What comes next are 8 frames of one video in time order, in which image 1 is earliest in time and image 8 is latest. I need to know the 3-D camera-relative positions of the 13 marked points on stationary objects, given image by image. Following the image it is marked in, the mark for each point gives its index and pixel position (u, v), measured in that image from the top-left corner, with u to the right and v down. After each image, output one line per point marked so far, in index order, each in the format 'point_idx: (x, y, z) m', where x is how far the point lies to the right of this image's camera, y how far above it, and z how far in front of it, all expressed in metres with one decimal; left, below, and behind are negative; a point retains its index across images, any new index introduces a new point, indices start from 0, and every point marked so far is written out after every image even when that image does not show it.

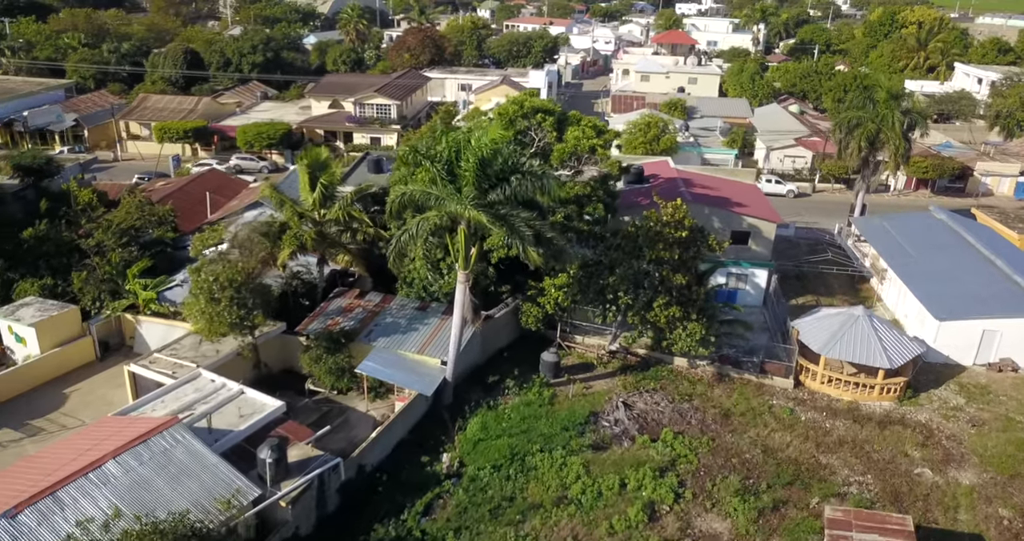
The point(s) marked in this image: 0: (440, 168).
0: (-1.7, +2.3, +19.1) m
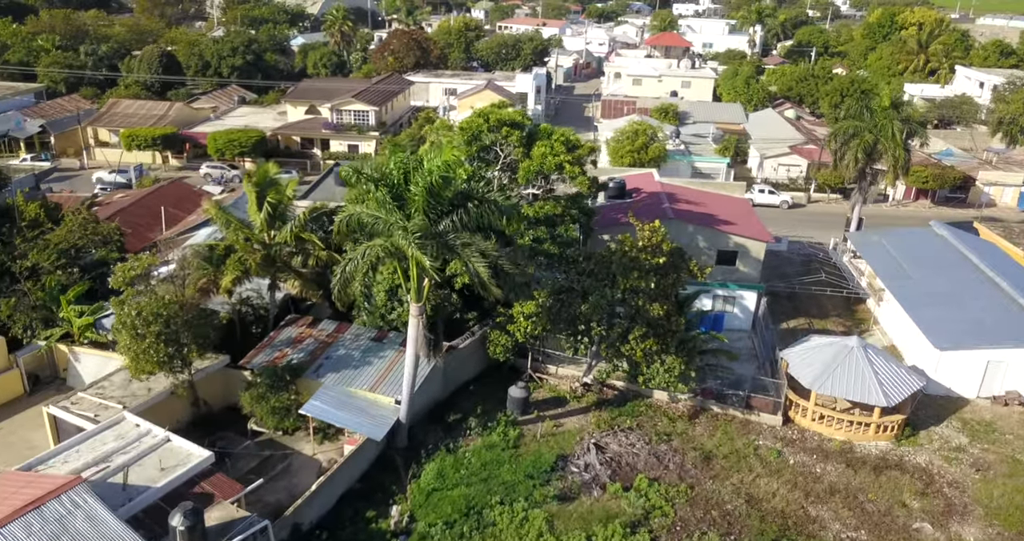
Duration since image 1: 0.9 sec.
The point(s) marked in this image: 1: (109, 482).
0: (-2.6, +1.6, +17.2) m
1: (-7.6, -4.0, +15.9) m
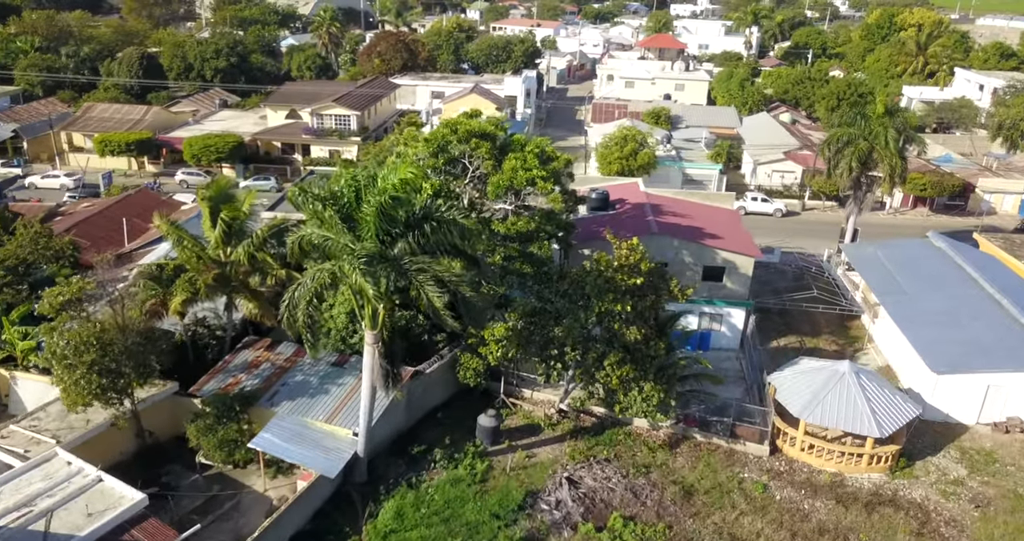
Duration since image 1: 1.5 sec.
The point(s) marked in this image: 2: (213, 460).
0: (-3.3, +1.1, +15.8) m
1: (-8.4, -4.5, +14.5) m
2: (-6.7, -4.2, +18.7) m
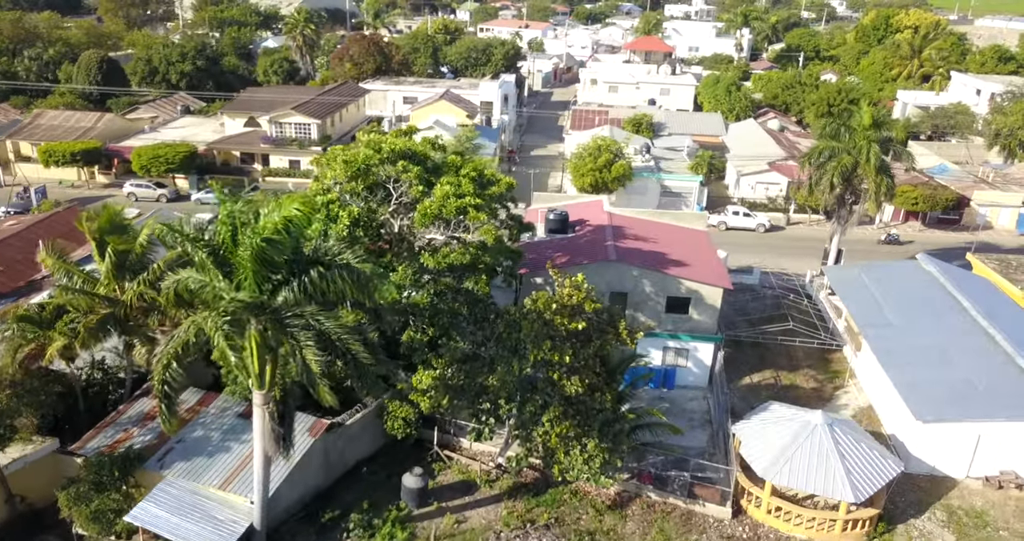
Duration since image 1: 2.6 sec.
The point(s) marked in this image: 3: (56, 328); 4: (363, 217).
0: (-4.9, +0.3, +13.5) m
1: (-9.9, -5.3, +12.1) m
2: (-8.2, -5.1, +16.3) m
3: (-9.6, -1.2, +17.7) m
4: (-3.2, +1.2, +17.8) m
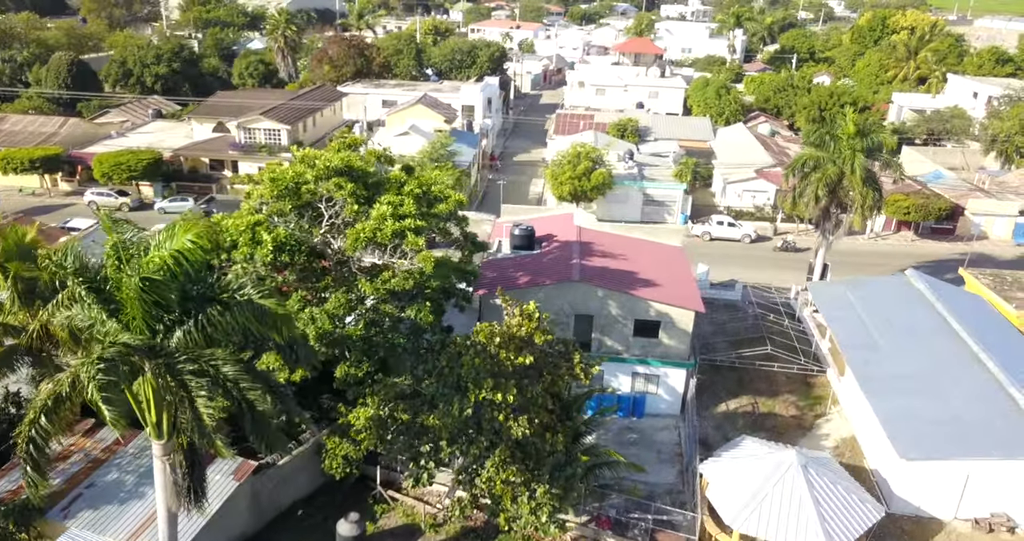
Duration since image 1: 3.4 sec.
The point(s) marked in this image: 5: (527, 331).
0: (-6.0, -0.3, +11.9) m
1: (-11.0, -5.9, +10.6) m
2: (-9.3, -5.6, +14.8) m
3: (-10.7, -1.7, +16.1) m
4: (-4.3, +0.6, +16.2) m
5: (+0.3, -1.2, +16.1) m
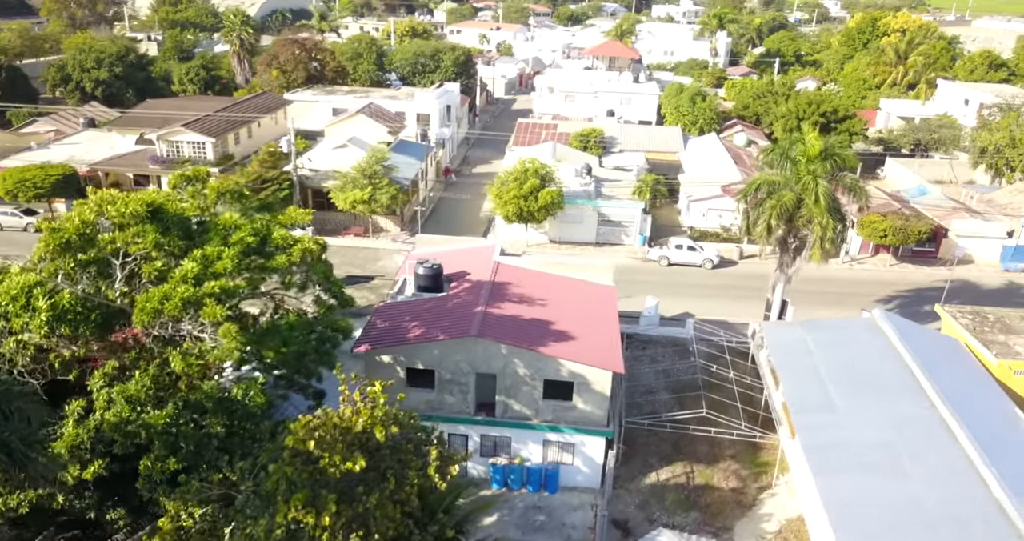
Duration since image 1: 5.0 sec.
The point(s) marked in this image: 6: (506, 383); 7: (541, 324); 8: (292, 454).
0: (-8.5, -1.4, +8.7) m
1: (-13.5, -7.0, +7.4) m
2: (-11.8, -6.8, +11.5) m
3: (-13.2, -2.9, +12.9) m
4: (-6.8, -0.5, +13.0) m
5: (-2.2, -2.3, +12.9) m
6: (-0.2, -2.5, +18.7) m
7: (+0.7, -1.2, +19.4) m
8: (-3.2, -2.6, +12.7) m
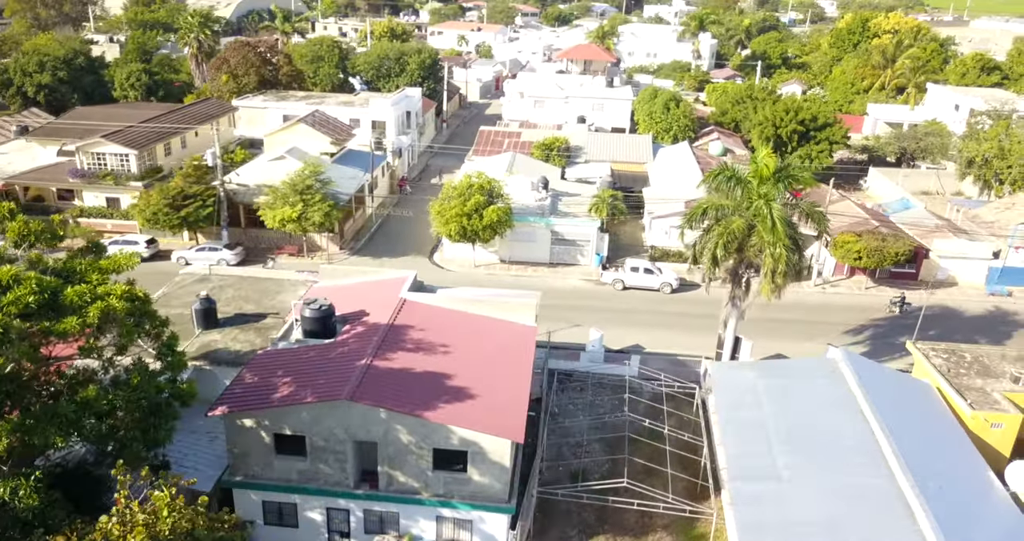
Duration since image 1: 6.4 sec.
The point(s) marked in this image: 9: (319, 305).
0: (-10.7, -2.4, +5.9) m
1: (-15.7, -8.0, +4.6) m
2: (-14.0, -7.7, +8.8) m
3: (-15.4, -3.8, +10.2) m
4: (-9.0, -1.5, +10.2) m
5: (-4.4, -3.3, +10.2) m
6: (-2.4, -3.4, +15.9) m
7: (-1.5, -2.2, +16.7) m
8: (-5.4, -3.6, +9.9) m
9: (-4.3, -0.8, +18.4) m
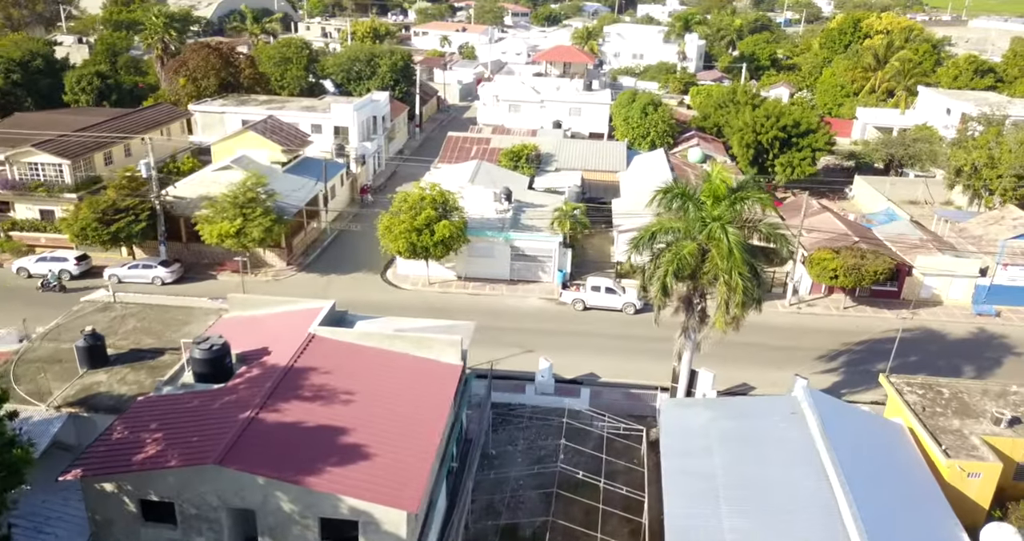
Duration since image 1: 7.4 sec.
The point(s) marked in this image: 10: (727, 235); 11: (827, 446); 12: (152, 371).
0: (-12.4, -3.1, +3.9) m
1: (-17.4, -8.7, +2.6) m
2: (-15.7, -8.4, +6.8) m
3: (-17.0, -4.5, +8.1) m
4: (-10.6, -2.2, +8.2) m
5: (-6.1, -4.0, +8.1) m
6: (-4.0, -4.1, +13.9) m
7: (-3.2, -2.9, +14.6) m
8: (-7.1, -4.3, +7.9) m
9: (-6.0, -1.5, +16.4) m
10: (+4.9, +0.8, +19.0) m
11: (+6.7, -3.7, +17.8) m
12: (-7.6, -2.1, +17.8) m
